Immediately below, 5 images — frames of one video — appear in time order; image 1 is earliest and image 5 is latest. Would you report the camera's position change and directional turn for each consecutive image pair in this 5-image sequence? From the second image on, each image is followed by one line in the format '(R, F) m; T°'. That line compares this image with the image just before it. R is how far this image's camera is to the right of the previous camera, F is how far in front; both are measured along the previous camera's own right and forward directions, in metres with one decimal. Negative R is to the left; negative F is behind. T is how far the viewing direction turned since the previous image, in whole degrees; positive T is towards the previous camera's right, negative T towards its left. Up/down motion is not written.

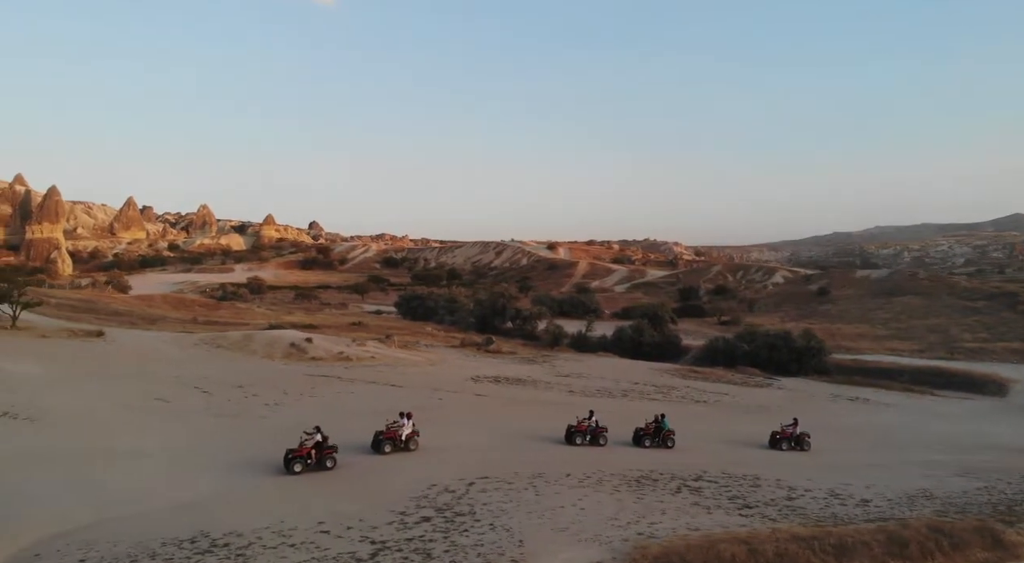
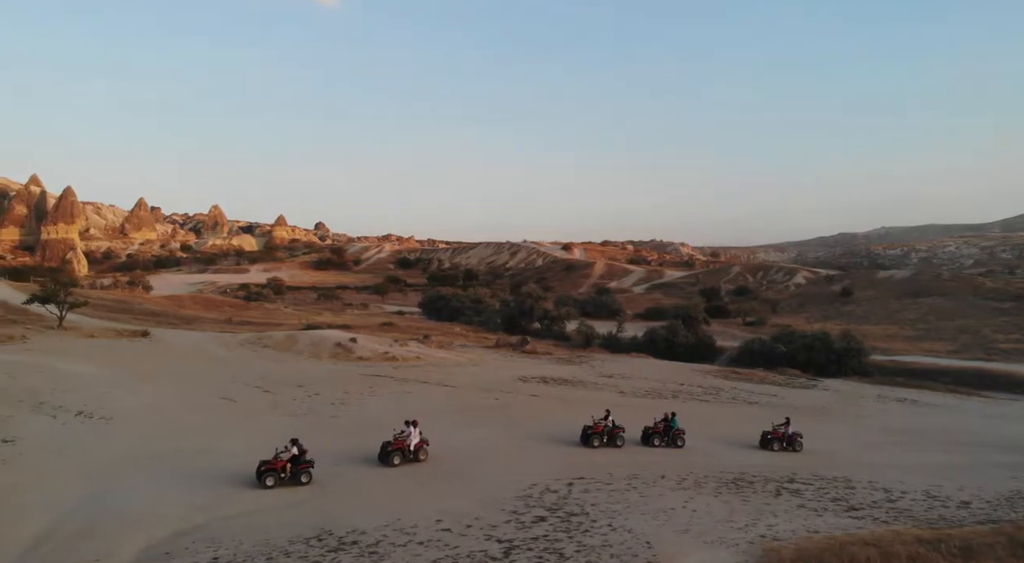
(-1.7, +0.1) m; 0°
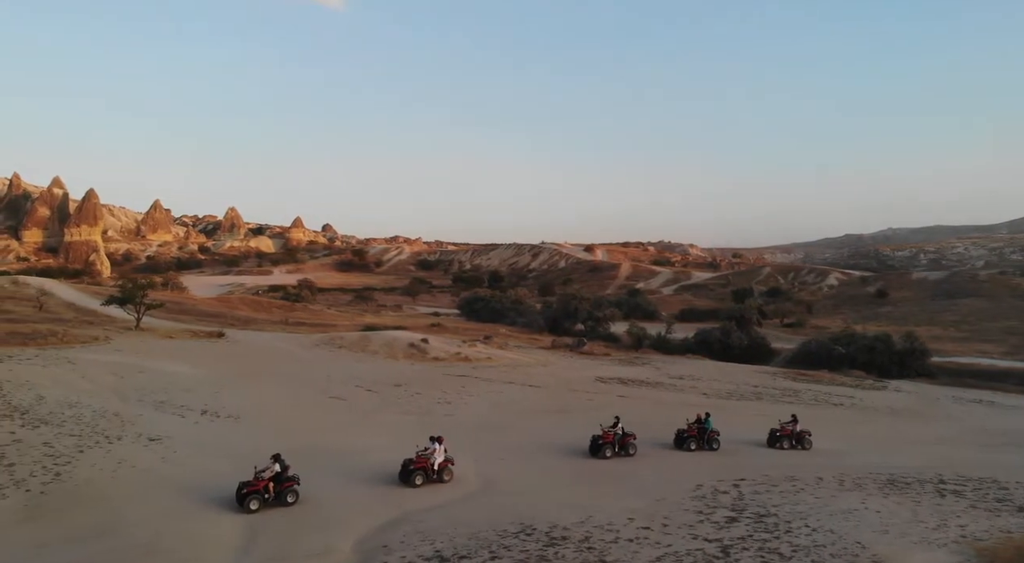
(-2.8, 0.0) m; -1°
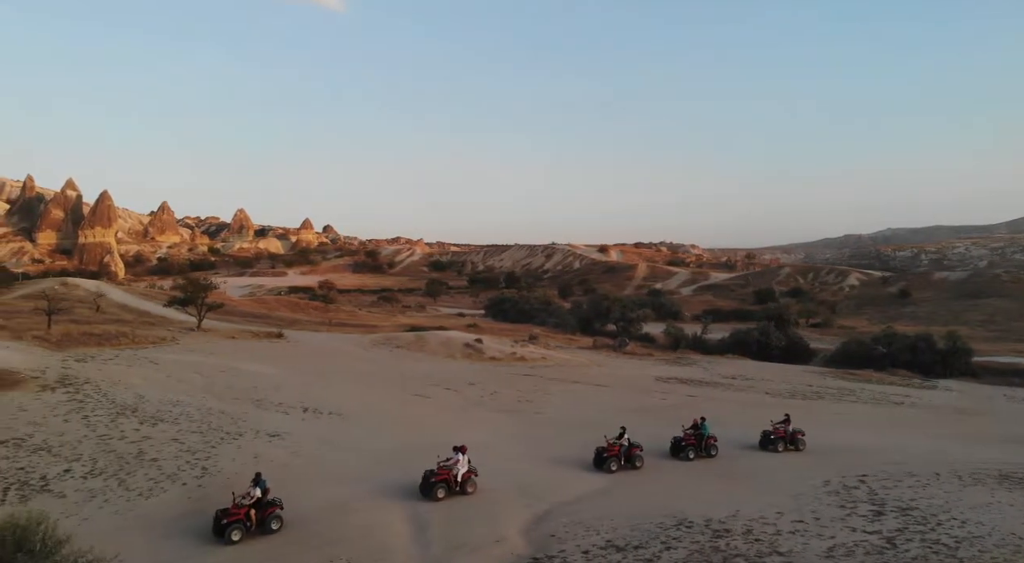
(-2.4, -0.4) m; 0°
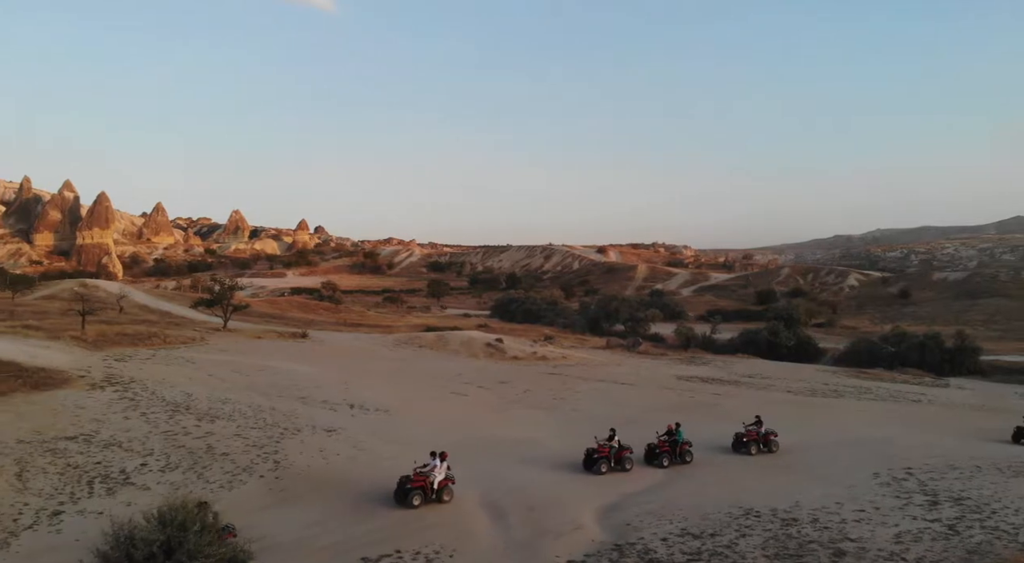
(-1.3, -0.5) m; 0°
